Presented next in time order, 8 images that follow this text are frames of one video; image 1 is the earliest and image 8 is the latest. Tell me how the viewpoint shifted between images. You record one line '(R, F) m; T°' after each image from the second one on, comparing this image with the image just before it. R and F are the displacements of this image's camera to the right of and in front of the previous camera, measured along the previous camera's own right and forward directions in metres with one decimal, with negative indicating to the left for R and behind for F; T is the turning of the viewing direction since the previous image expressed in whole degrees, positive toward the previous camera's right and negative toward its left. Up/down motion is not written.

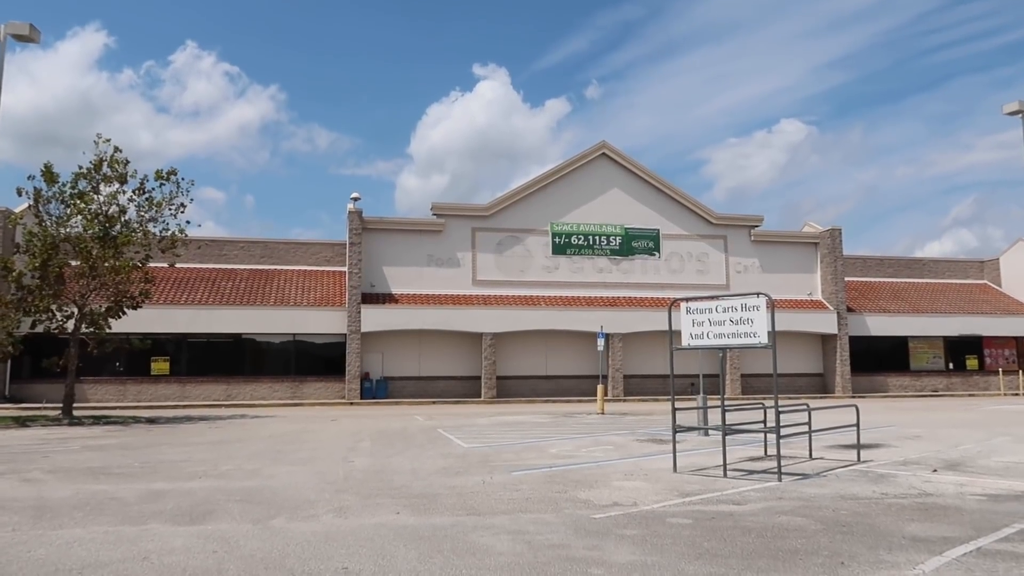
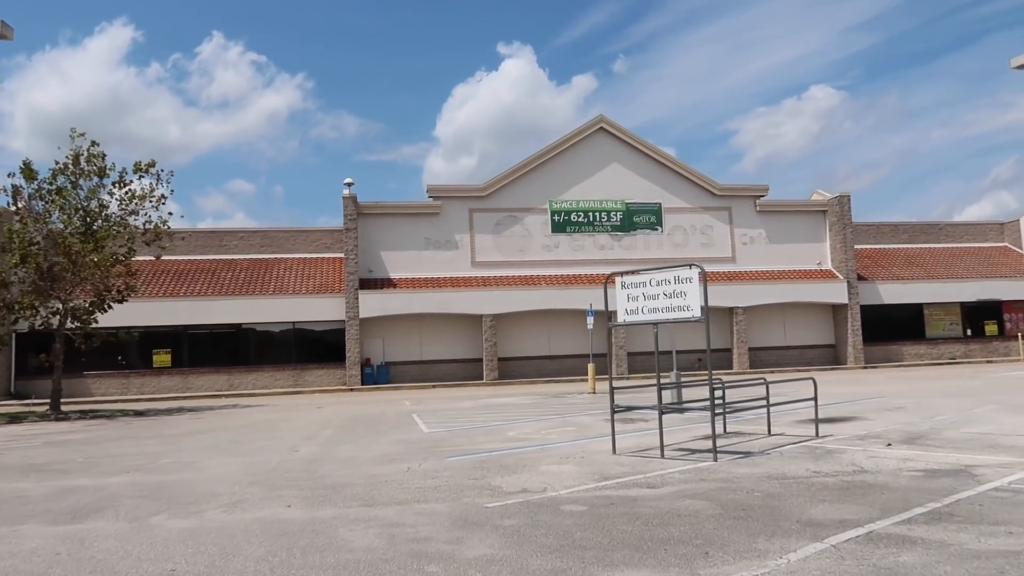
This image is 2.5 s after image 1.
(+1.4, +0.5) m; -2°
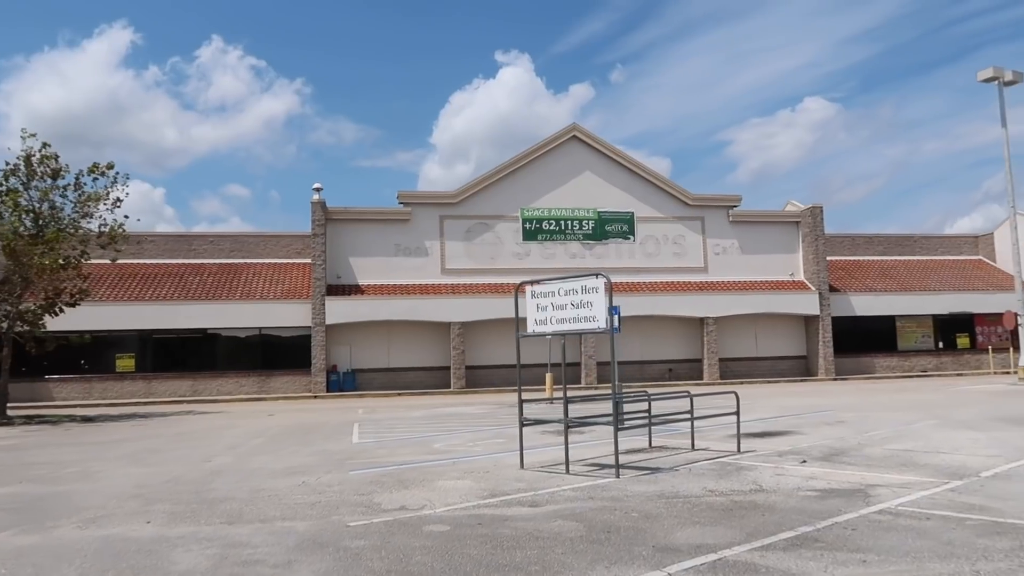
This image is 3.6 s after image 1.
(+1.2, +0.3) m; 0°
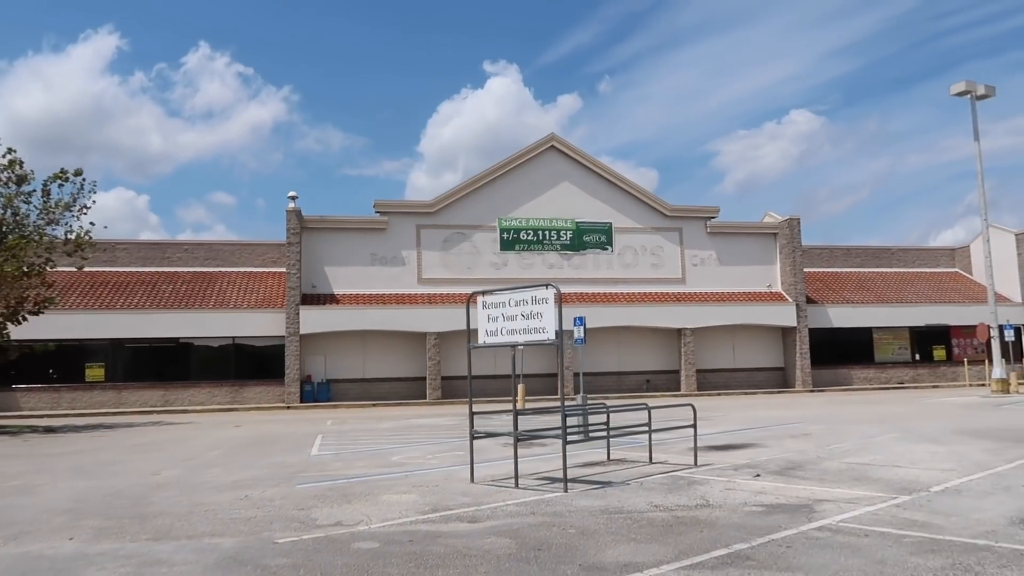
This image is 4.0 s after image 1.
(+0.5, +0.2) m; +1°
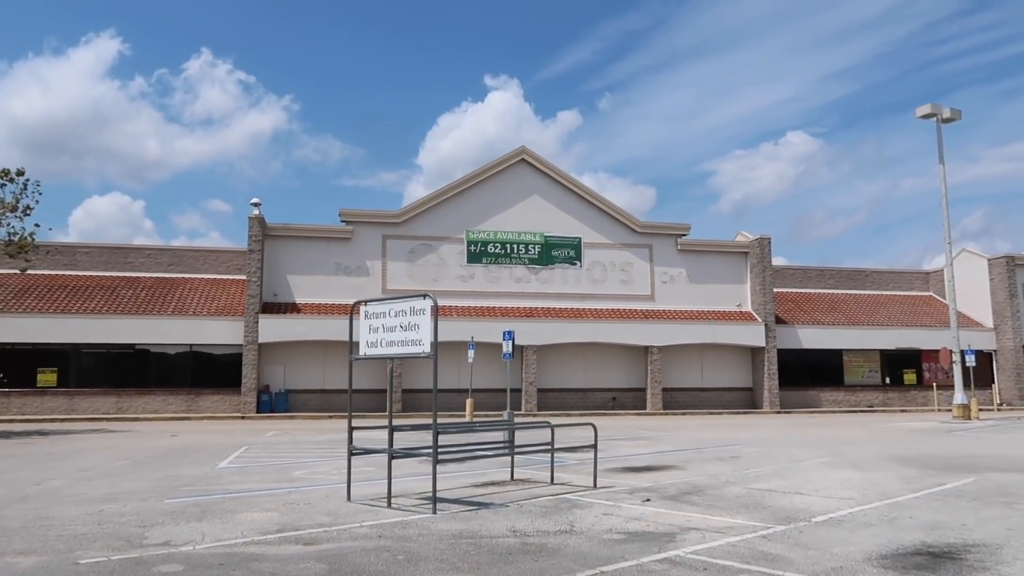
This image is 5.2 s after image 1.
(+1.4, +0.4) m; 0°
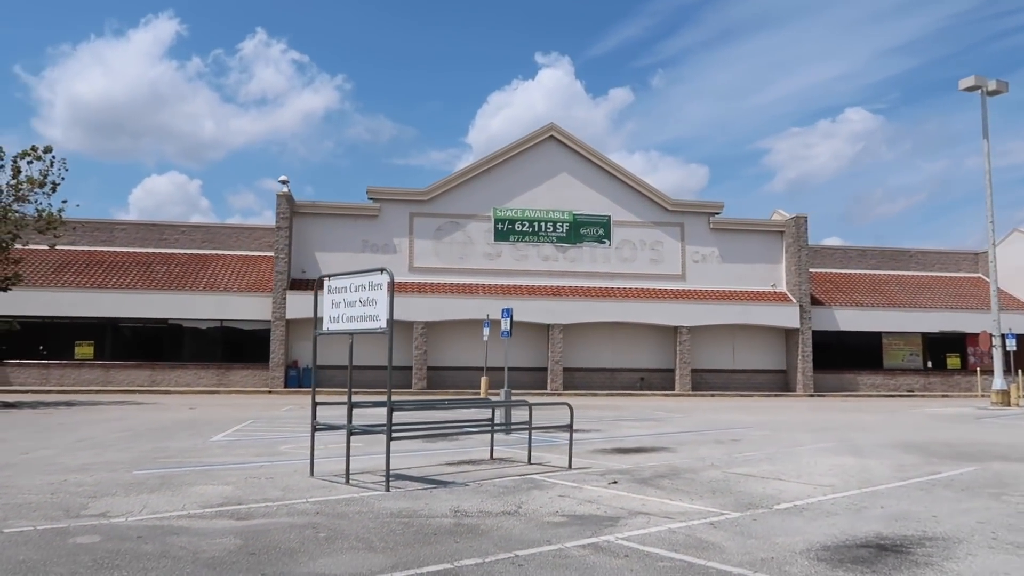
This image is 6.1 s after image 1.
(+1.0, +0.3) m; -3°
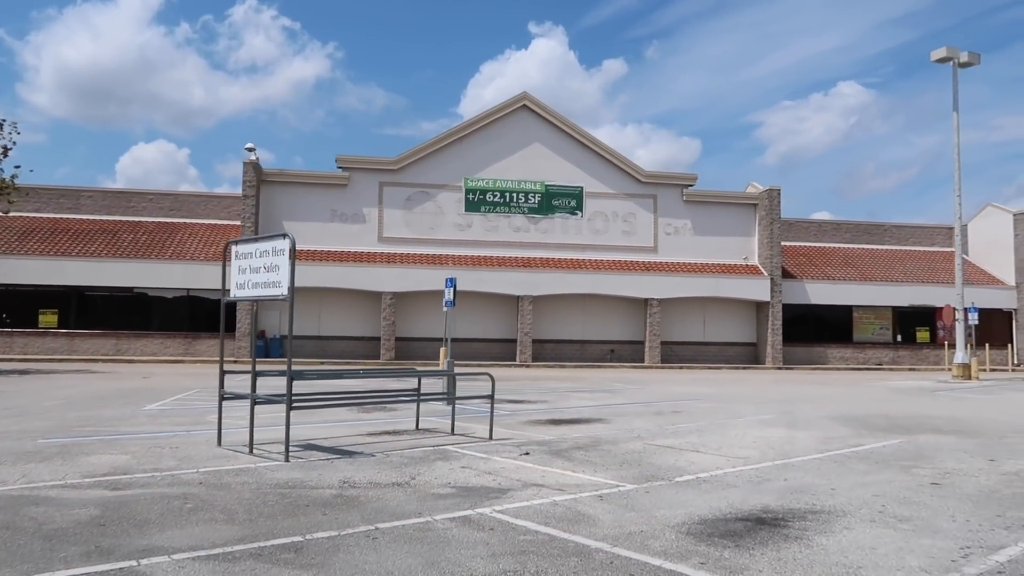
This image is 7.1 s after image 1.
(+1.0, +0.2) m; +1°
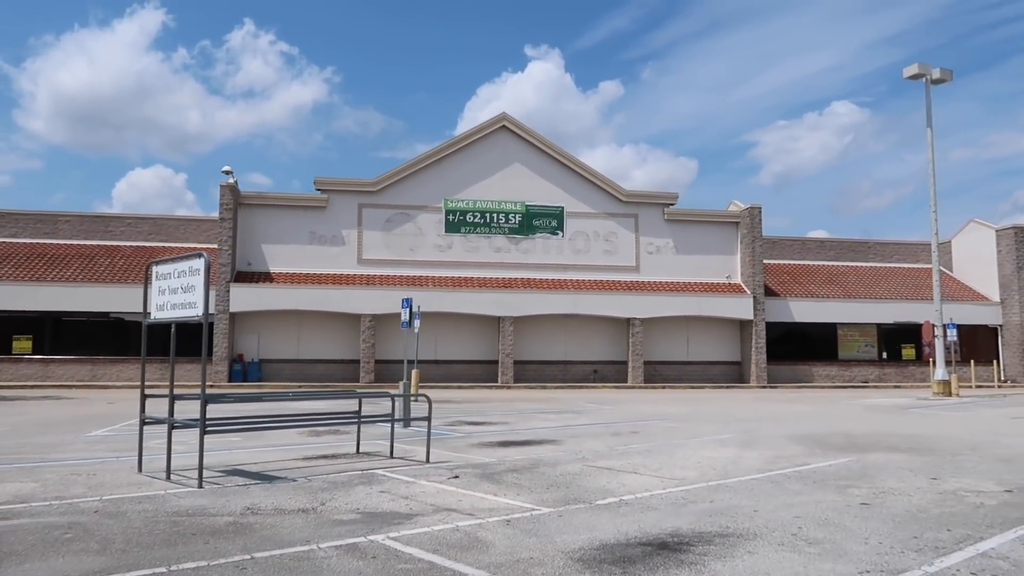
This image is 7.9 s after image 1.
(+0.8, +0.2) m; 0°
